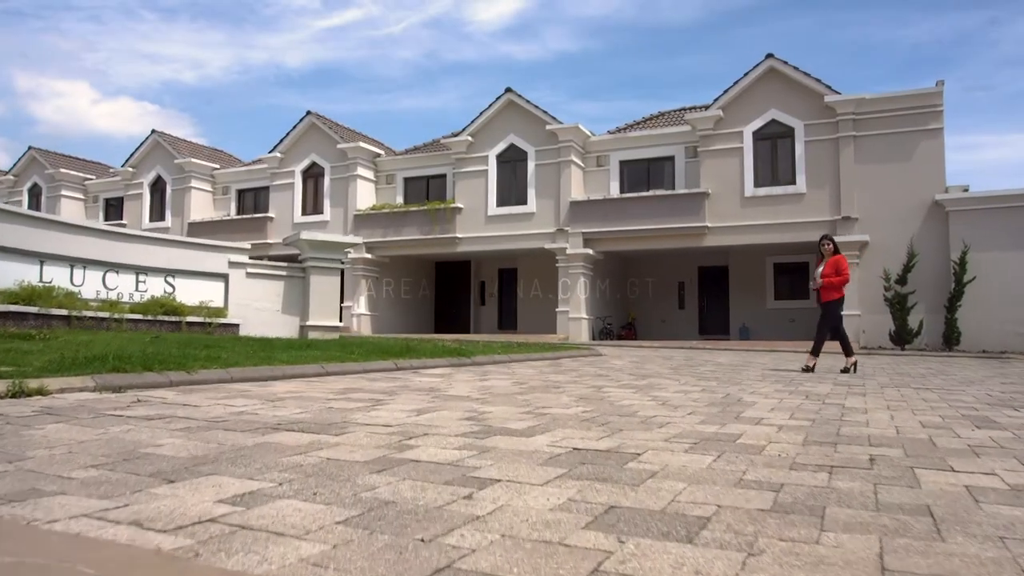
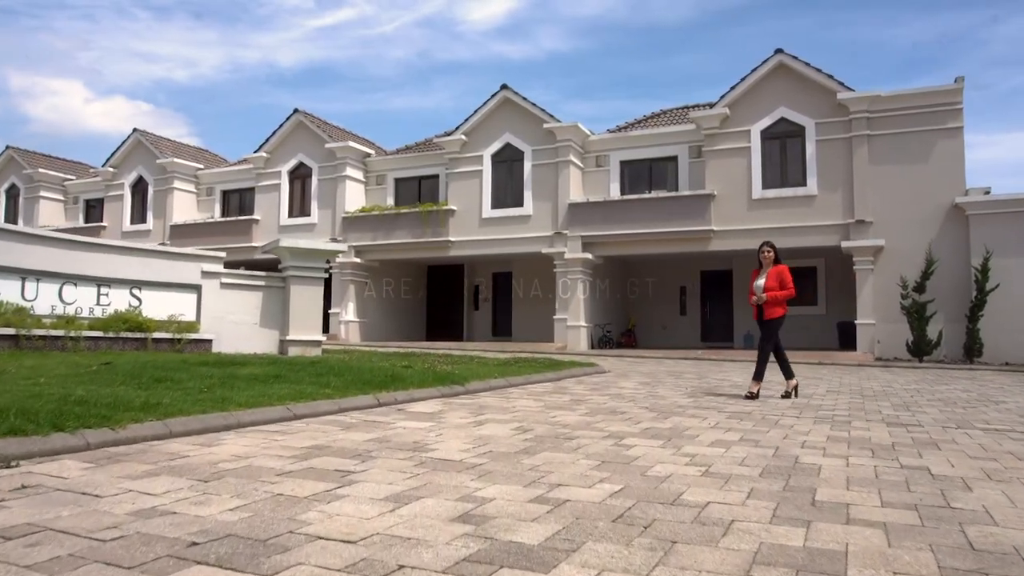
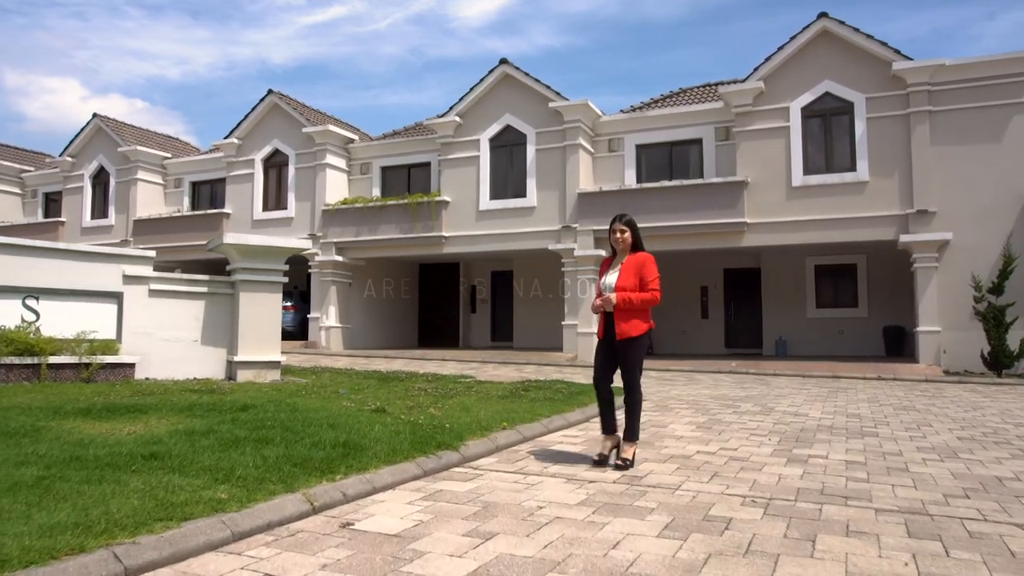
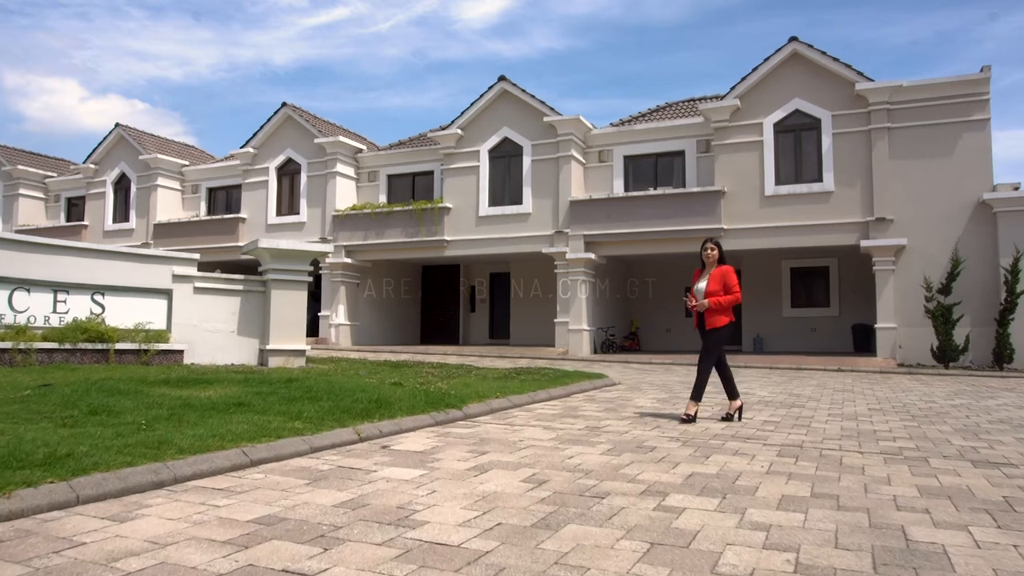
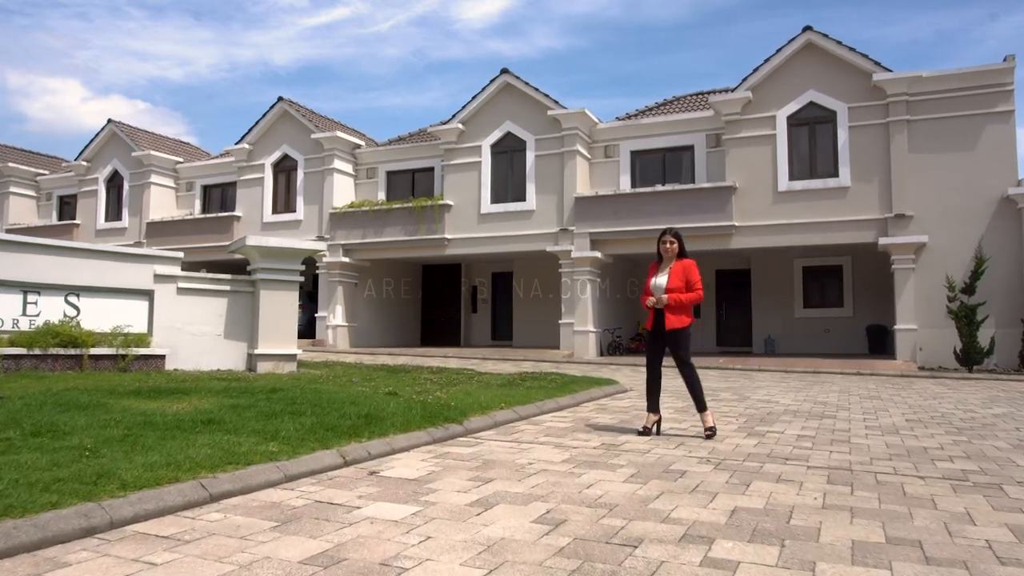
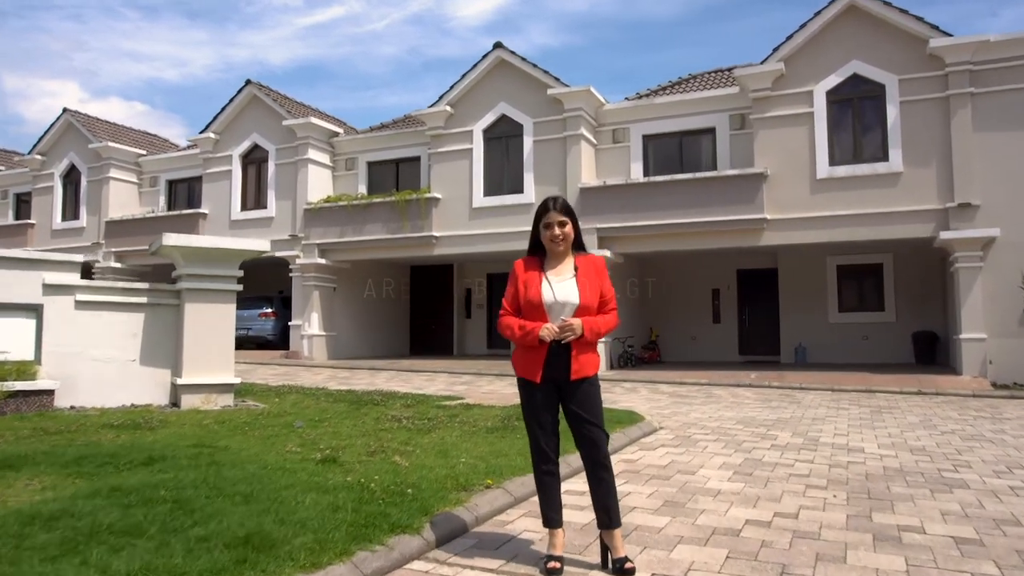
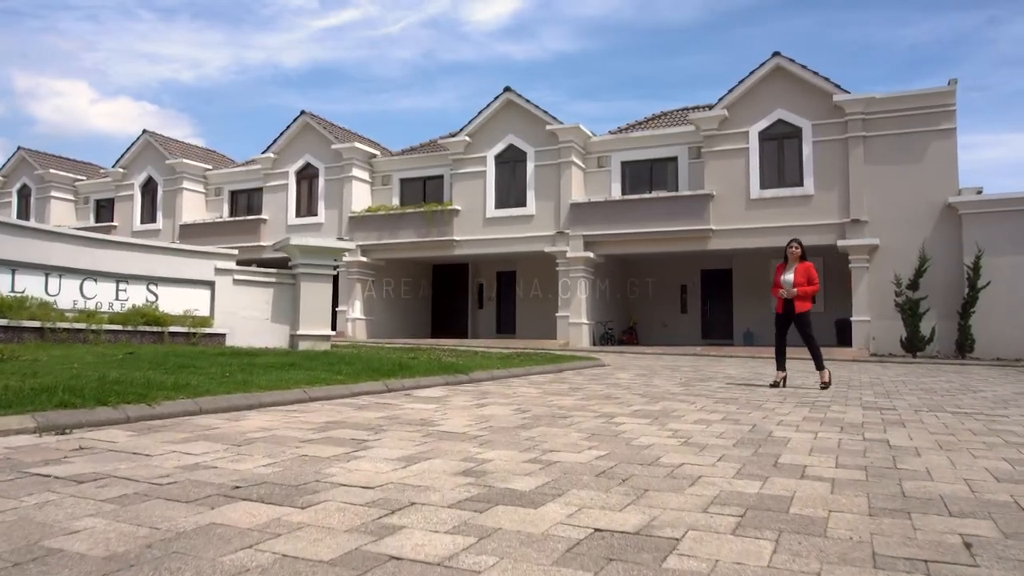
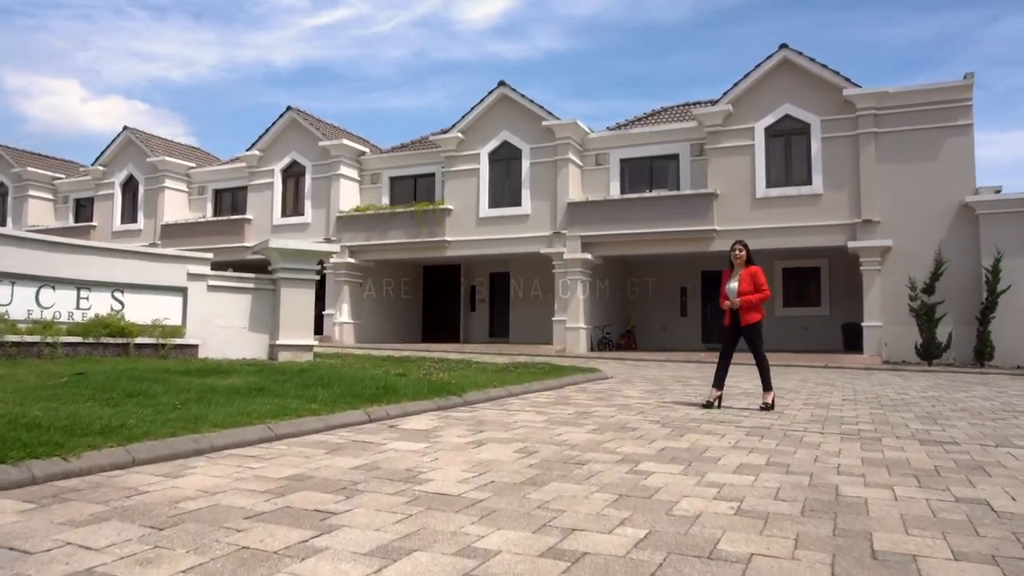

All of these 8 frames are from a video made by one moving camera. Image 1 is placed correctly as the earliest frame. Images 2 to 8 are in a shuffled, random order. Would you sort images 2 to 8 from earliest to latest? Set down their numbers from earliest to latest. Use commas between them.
7, 2, 8, 4, 5, 3, 6
